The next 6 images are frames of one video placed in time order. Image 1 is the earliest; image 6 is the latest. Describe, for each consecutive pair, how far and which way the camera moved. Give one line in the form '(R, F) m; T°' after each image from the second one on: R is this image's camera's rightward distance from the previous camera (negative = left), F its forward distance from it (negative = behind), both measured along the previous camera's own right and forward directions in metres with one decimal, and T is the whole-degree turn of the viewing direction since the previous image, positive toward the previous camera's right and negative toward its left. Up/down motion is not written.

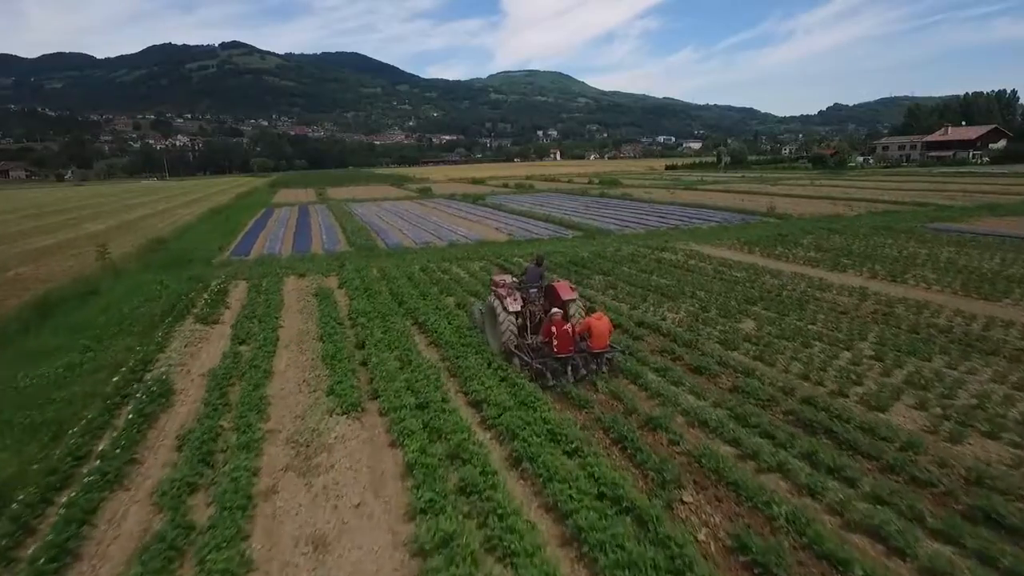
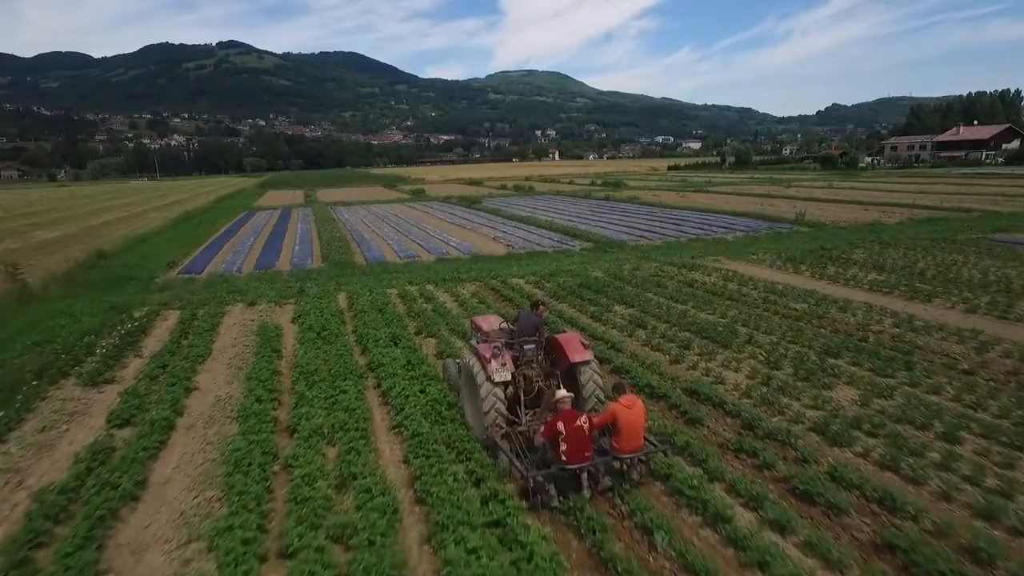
(0.0, +3.1) m; 0°
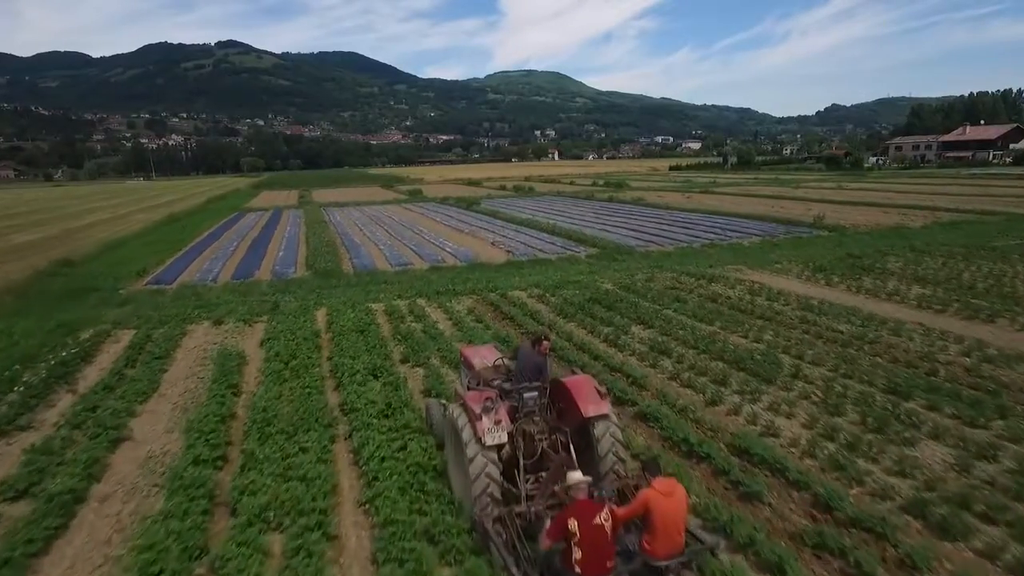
(0.0, +1.5) m; 0°
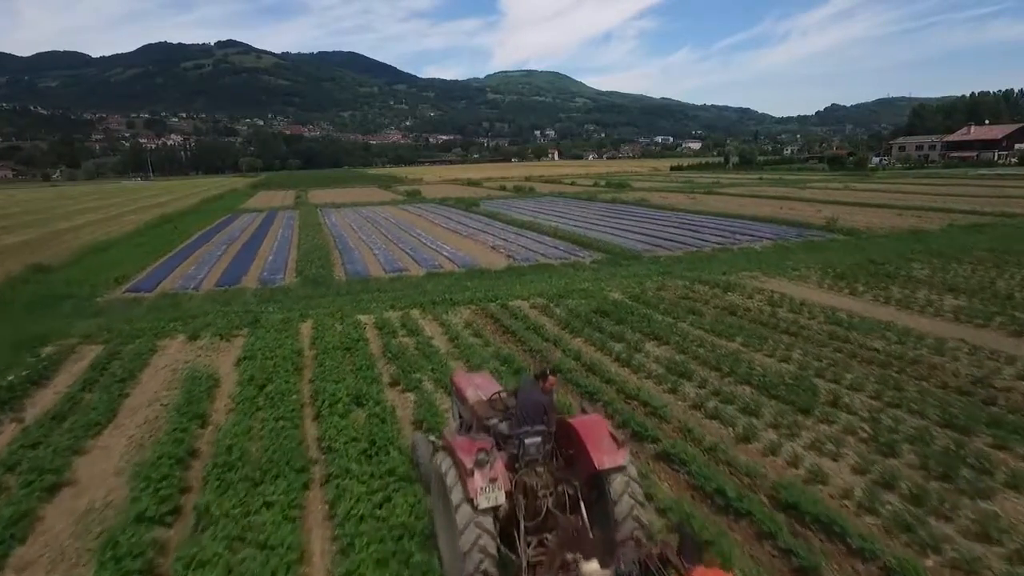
(0.0, +1.0) m; 0°
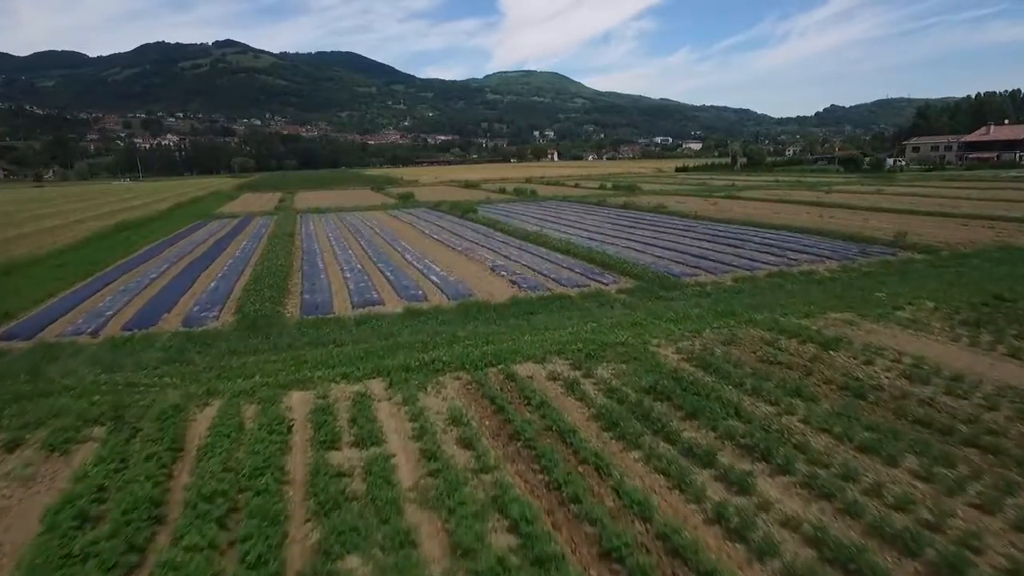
(-0.2, +4.0) m; 0°
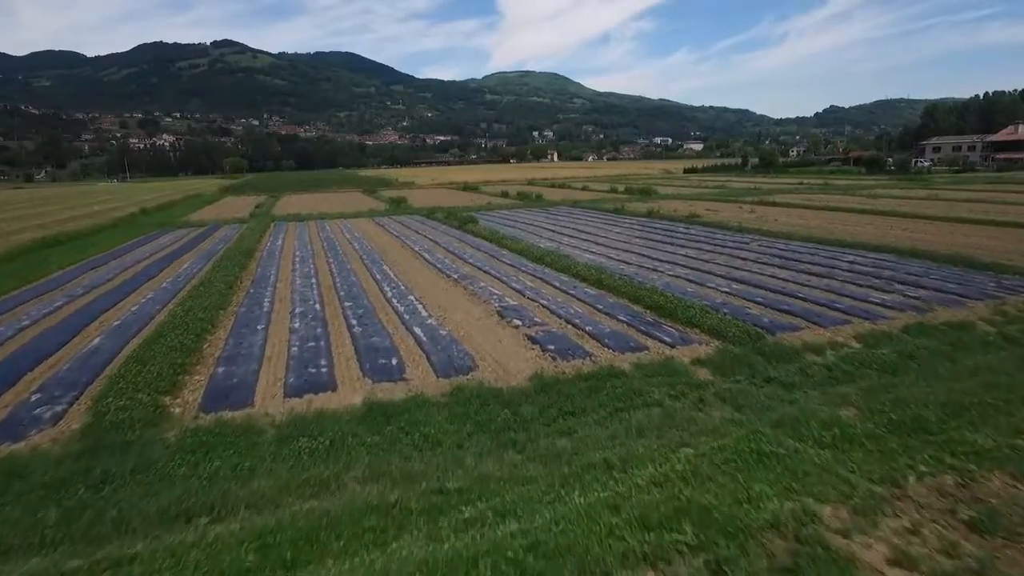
(-0.3, +4.9) m; 0°
